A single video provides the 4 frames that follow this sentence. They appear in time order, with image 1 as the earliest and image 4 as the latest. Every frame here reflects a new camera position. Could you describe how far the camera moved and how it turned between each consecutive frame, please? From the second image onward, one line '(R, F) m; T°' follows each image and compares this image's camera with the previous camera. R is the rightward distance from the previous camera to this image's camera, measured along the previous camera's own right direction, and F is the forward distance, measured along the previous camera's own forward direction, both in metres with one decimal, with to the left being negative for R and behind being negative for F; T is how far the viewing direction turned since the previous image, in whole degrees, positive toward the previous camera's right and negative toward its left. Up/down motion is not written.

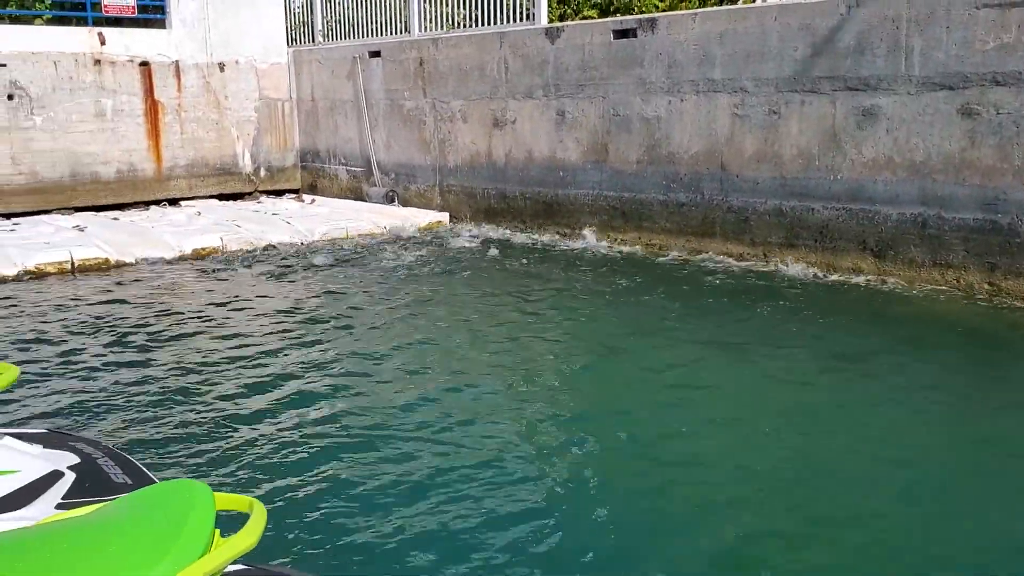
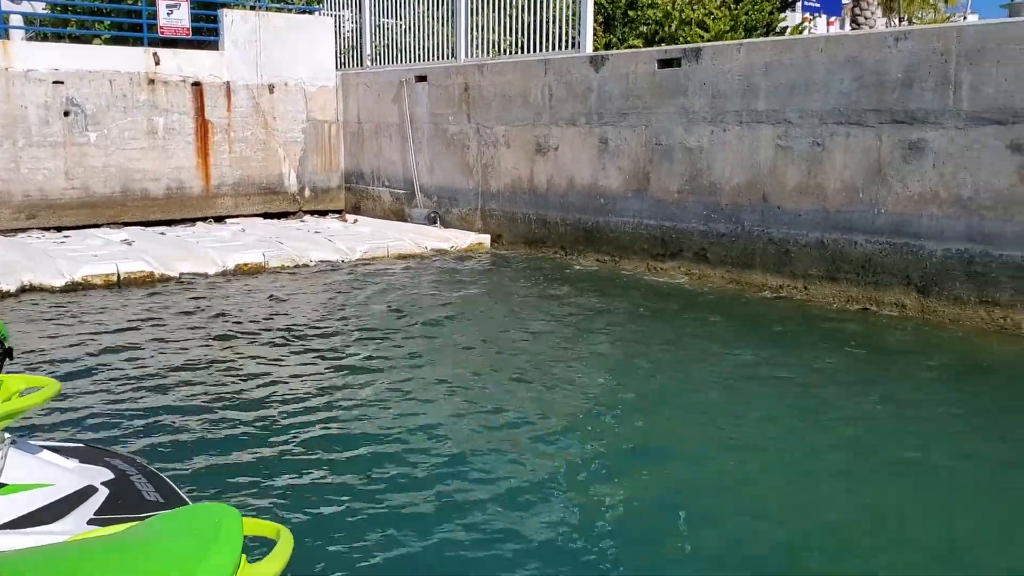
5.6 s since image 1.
(-0.1, 0.0) m; -2°
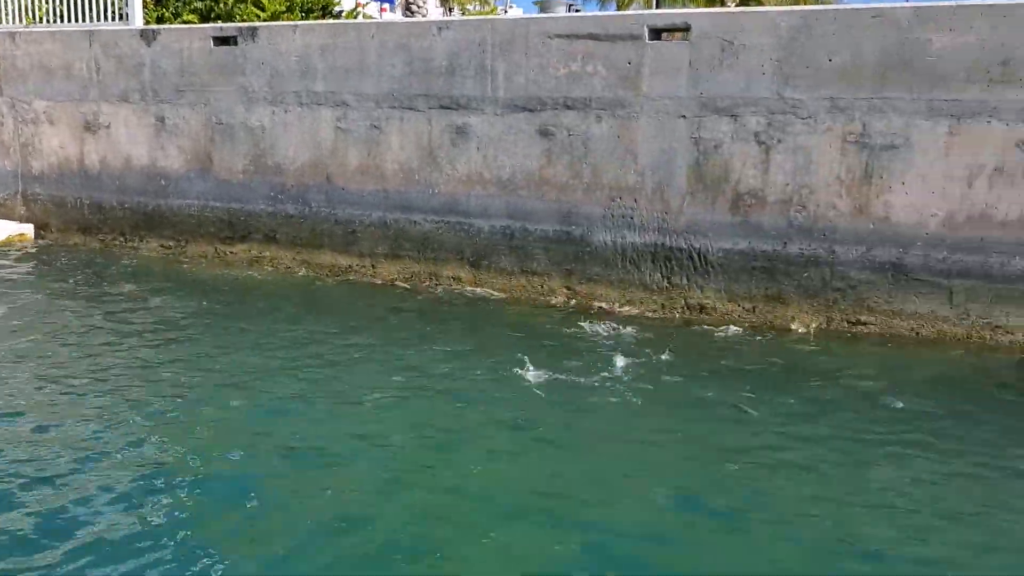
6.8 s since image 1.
(+1.2, -0.3) m; +20°
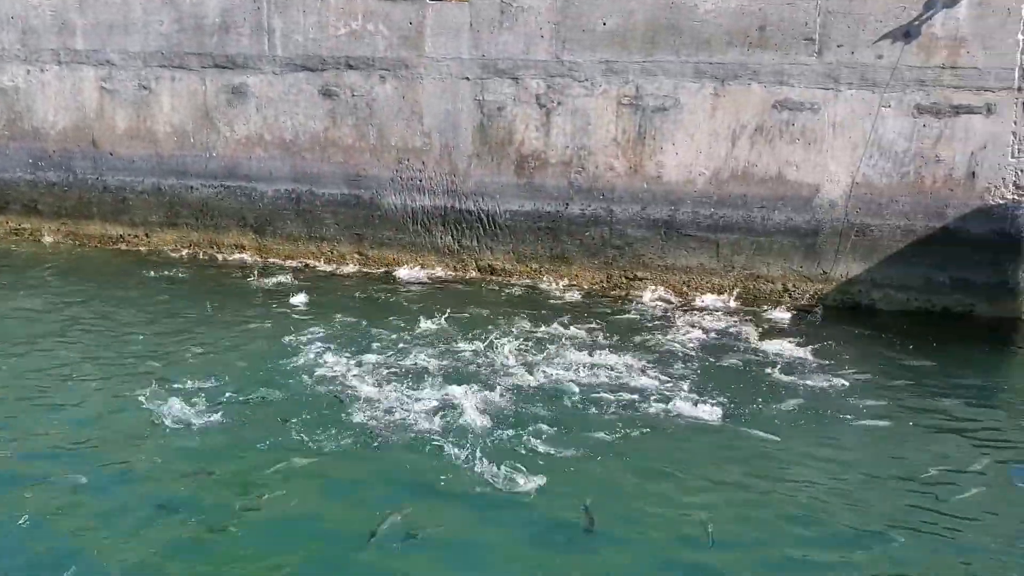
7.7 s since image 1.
(+0.6, 0.0) m; +10°
